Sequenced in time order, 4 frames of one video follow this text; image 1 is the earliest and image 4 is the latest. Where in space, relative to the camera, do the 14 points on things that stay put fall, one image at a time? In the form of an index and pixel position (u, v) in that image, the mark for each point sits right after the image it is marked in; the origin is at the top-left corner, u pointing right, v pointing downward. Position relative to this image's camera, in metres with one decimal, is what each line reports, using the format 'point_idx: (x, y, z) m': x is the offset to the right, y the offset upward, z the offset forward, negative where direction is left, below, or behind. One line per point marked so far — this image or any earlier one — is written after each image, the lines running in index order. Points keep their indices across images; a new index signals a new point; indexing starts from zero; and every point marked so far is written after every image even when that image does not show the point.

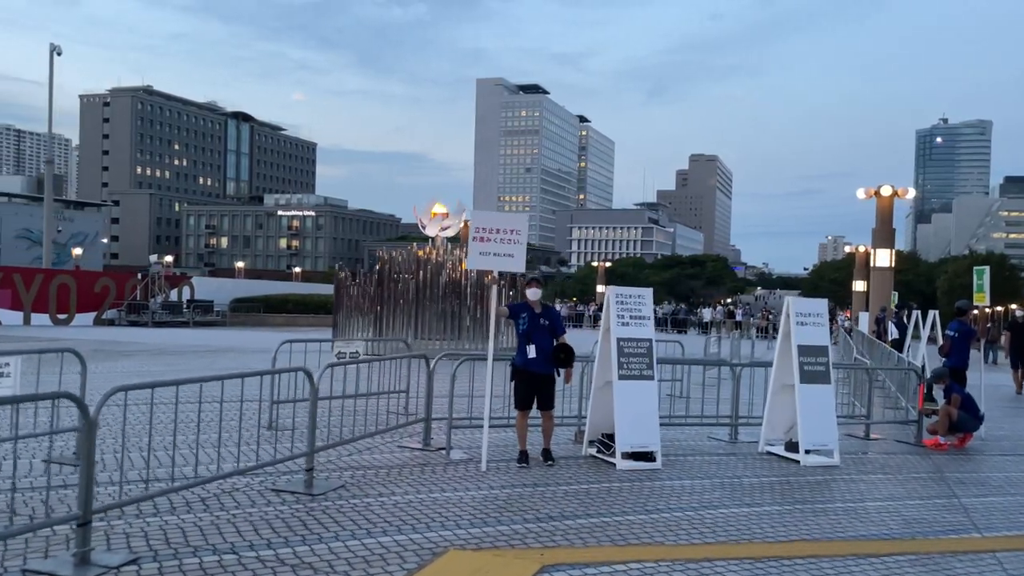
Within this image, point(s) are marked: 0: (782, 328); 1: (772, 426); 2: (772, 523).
0: (+1.4, -0.2, +8.7) m
1: (+1.4, -0.7, +8.7) m
2: (+1.0, -0.9, +6.1) m
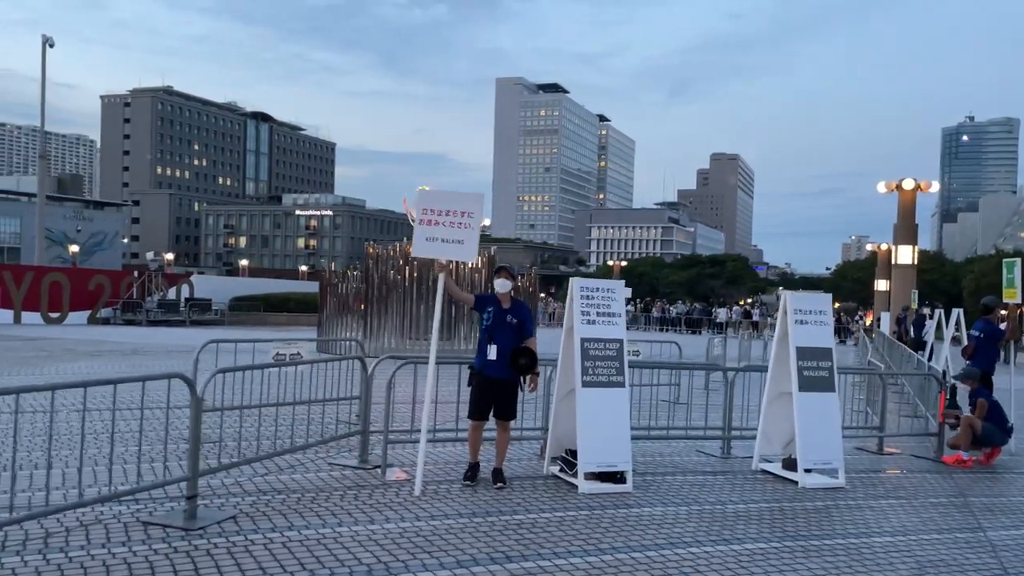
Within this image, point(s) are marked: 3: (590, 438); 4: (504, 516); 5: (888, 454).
0: (+1.2, -0.2, +7.5) m
1: (+1.2, -0.7, +7.5) m
2: (+0.7, -0.8, +4.9) m
3: (+0.3, -0.6, +6.6) m
4: (0.0, -0.8, +5.8) m
5: (+2.1, -0.9, +8.9) m
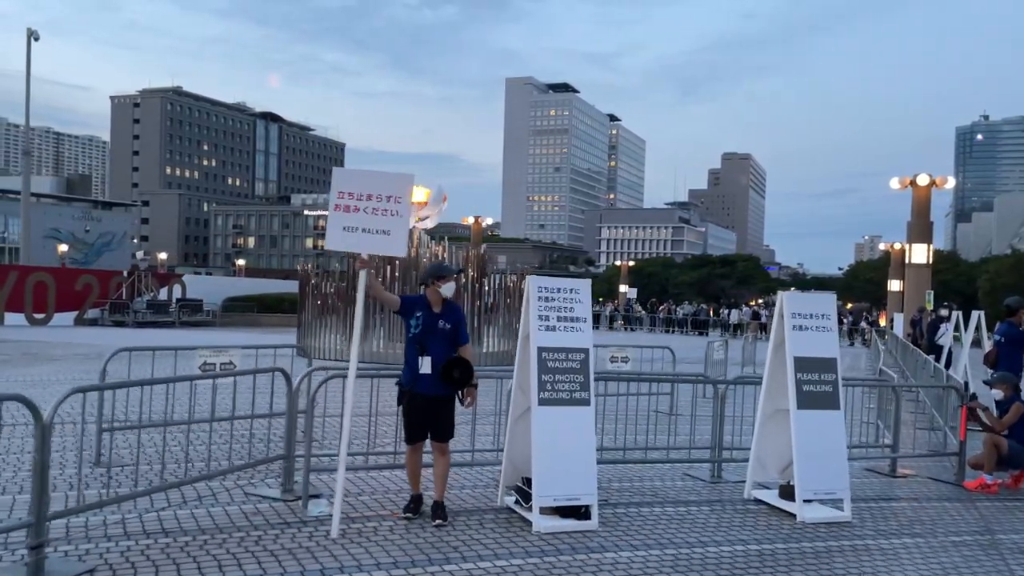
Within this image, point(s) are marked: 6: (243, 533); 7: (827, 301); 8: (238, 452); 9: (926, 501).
0: (+1.1, -0.2, +6.5) m
1: (+1.0, -0.7, +6.5) m
2: (+0.5, -0.8, +3.9) m
3: (+0.1, -0.6, +5.5) m
4: (-0.2, -0.8, +4.8) m
5: (+1.9, -0.9, +7.8) m
6: (-0.9, -0.8, +5.1) m
7: (+1.3, -0.1, +6.6) m
8: (-1.2, -0.7, +7.1) m
9: (+1.8, -0.9, +6.9) m
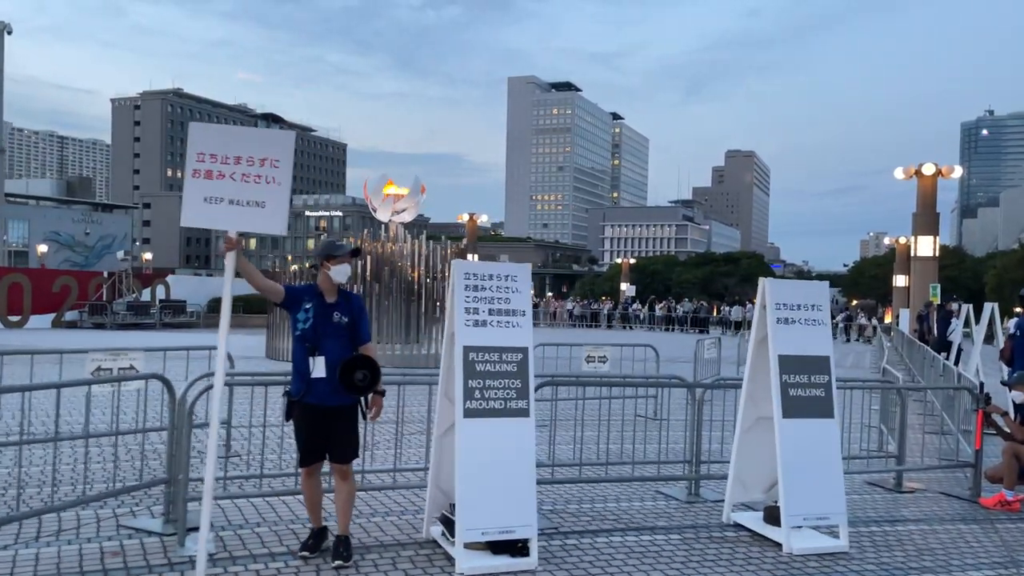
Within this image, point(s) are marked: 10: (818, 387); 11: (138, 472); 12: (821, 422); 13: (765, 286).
0: (+0.8, -0.1, +5.5) m
1: (+0.8, -0.7, +5.5) m
2: (+0.3, -0.8, +2.9) m
3: (-0.1, -0.6, +4.5) m
4: (-0.5, -0.8, +3.7) m
5: (+1.7, -0.9, +6.8) m
6: (-1.1, -0.7, +4.1) m
7: (+1.0, 0.0, +5.5) m
8: (-1.4, -0.7, +6.1) m
9: (+1.5, -0.9, +5.9) m
10: (+1.0, -0.3, +5.4) m
11: (-1.4, -0.7, +6.0) m
12: (+1.0, -0.4, +5.4) m
13: (+0.9, 0.0, +5.4) m
